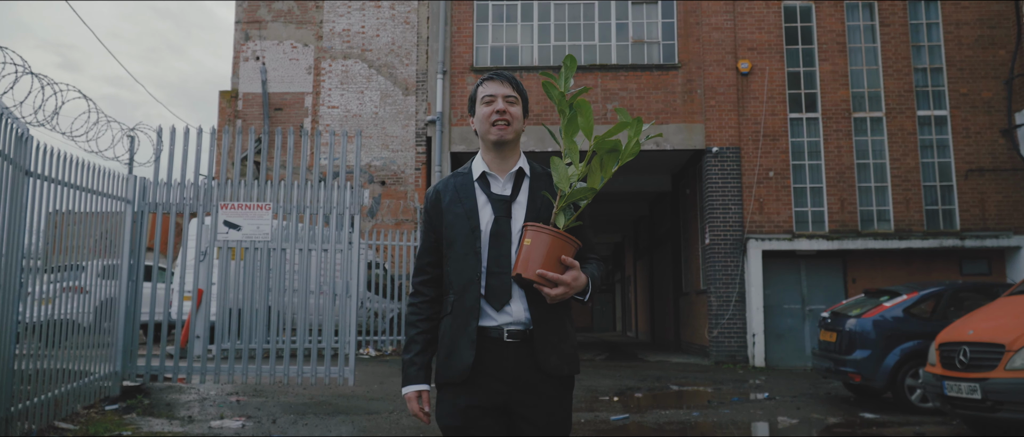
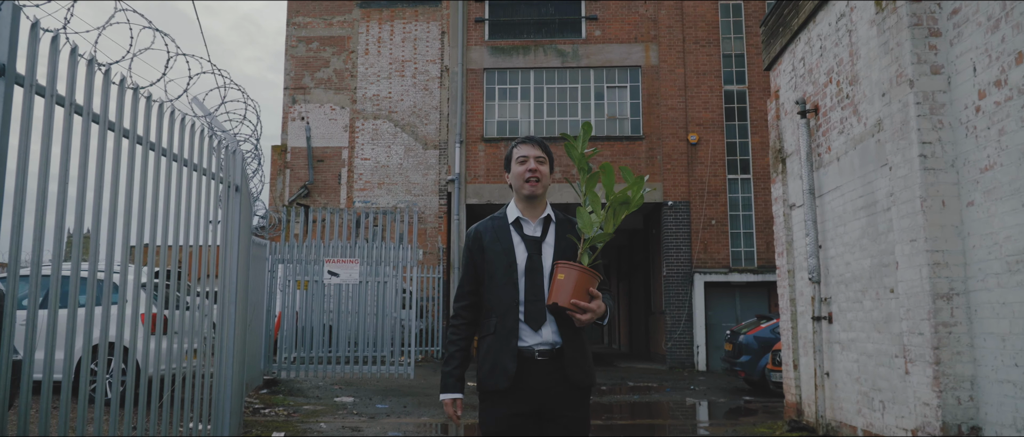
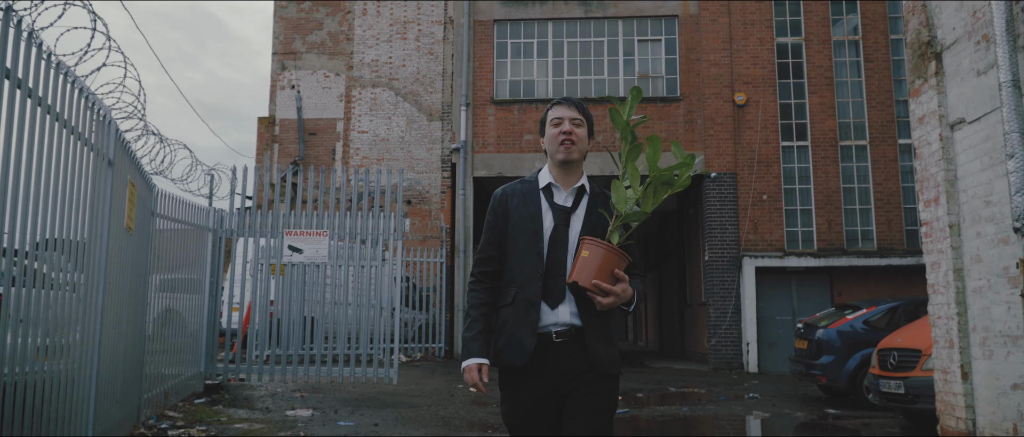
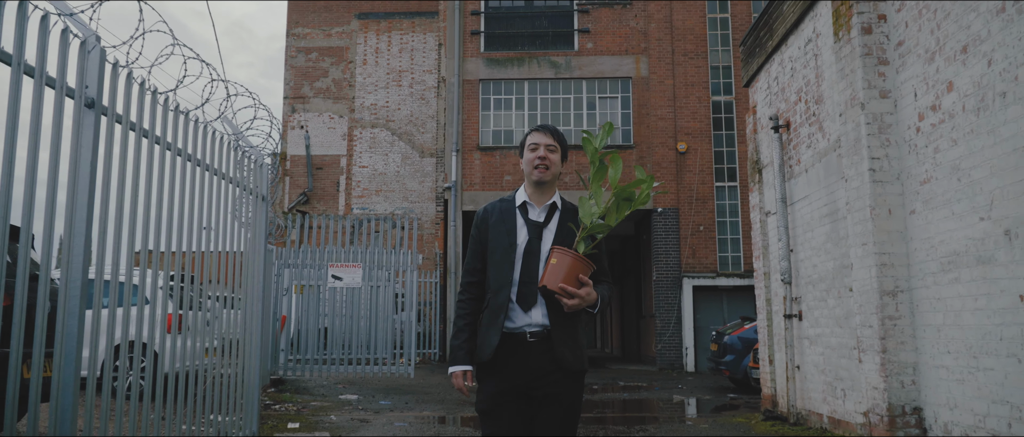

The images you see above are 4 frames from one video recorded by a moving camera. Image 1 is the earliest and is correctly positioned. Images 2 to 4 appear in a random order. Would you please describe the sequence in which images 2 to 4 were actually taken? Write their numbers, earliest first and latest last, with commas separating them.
3, 2, 4
